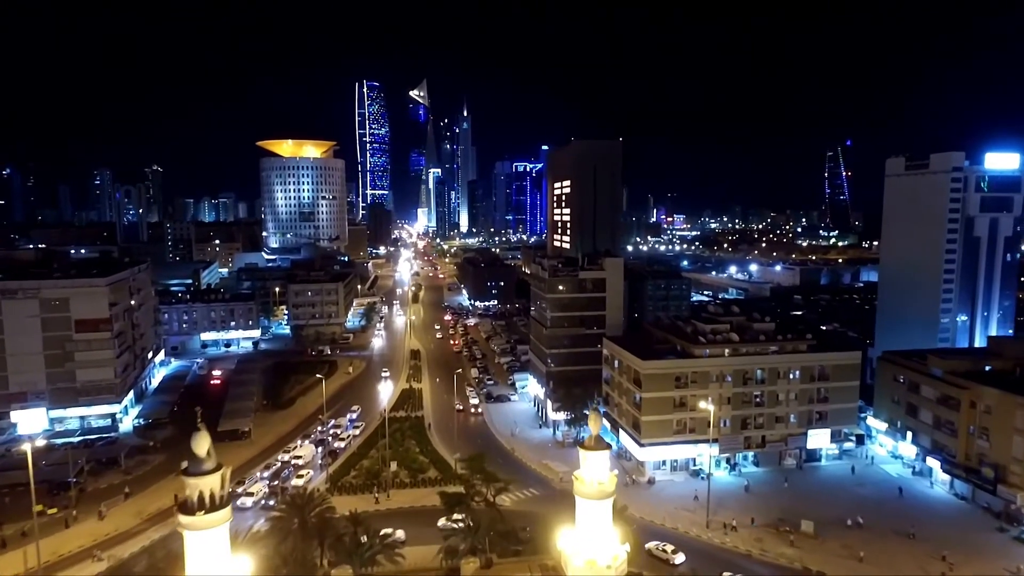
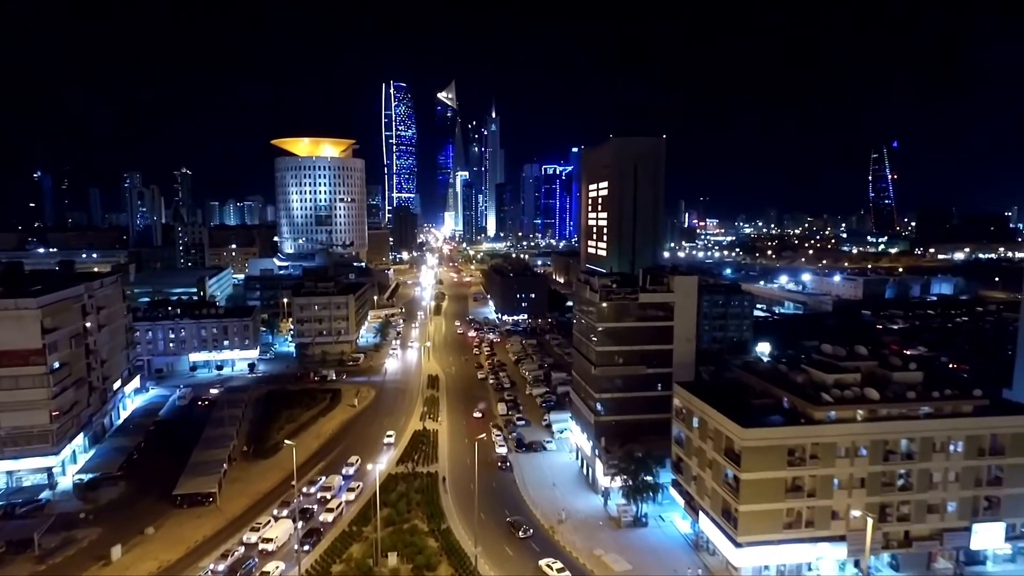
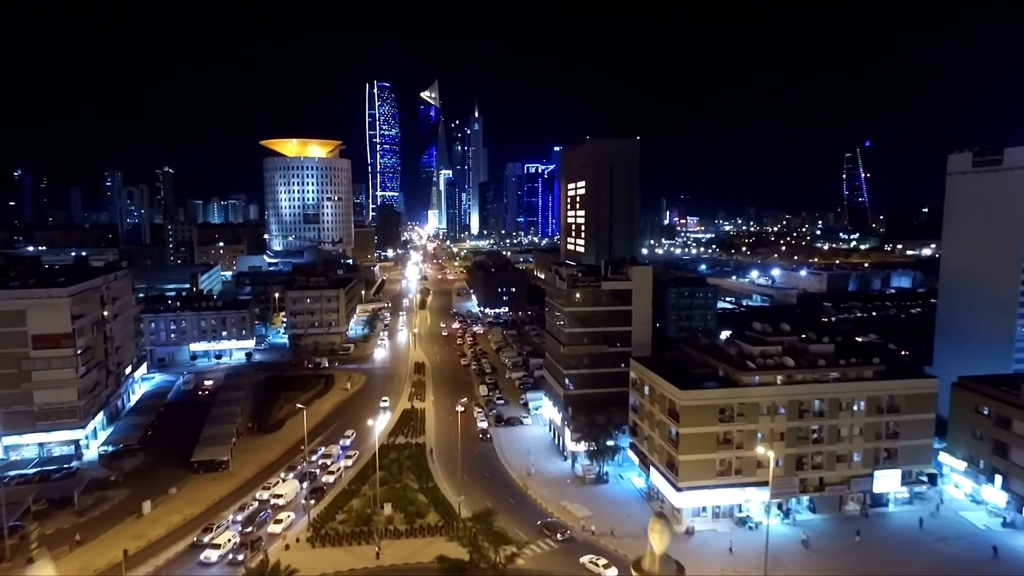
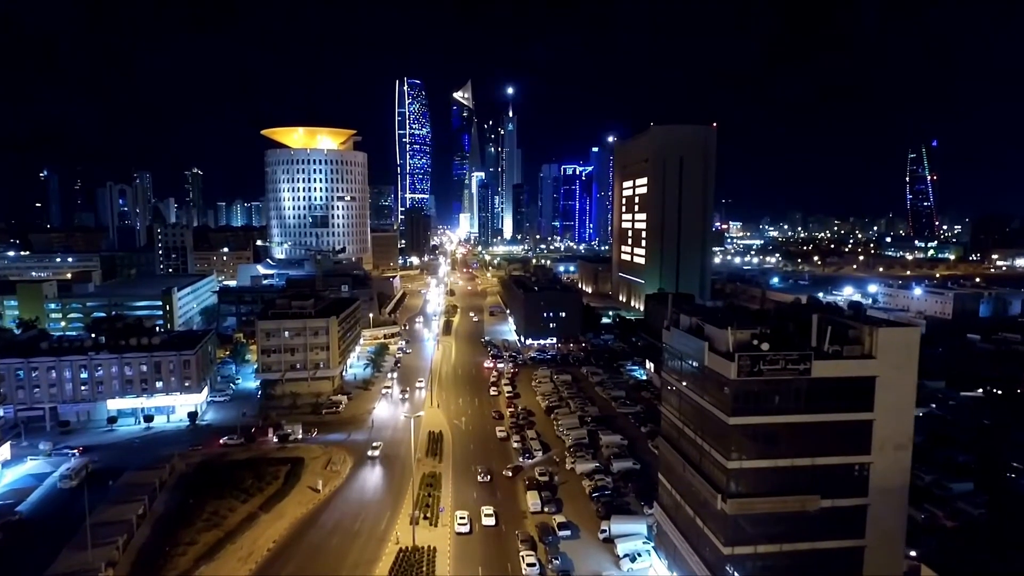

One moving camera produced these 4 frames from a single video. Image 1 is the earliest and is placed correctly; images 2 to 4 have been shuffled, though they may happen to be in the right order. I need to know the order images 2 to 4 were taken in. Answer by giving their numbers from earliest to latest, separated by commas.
3, 2, 4
